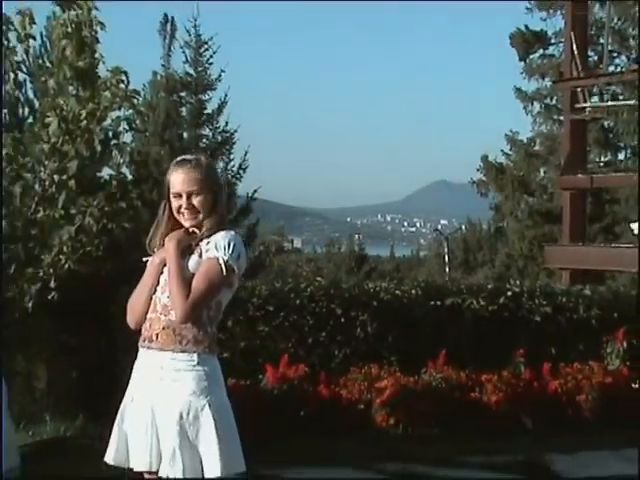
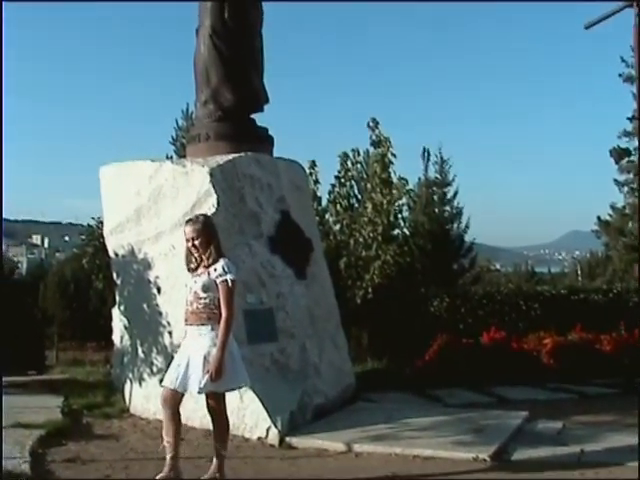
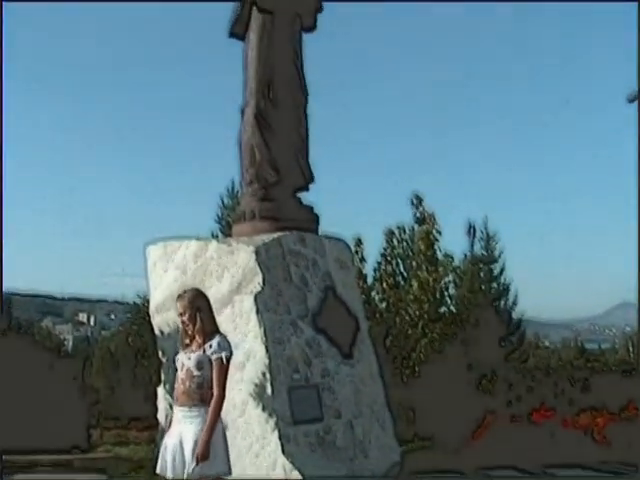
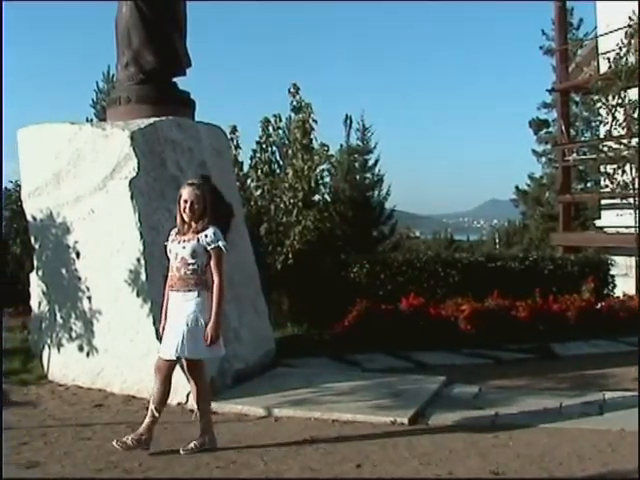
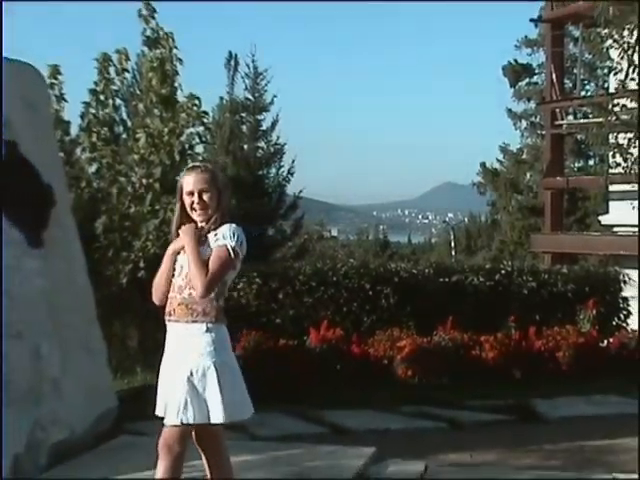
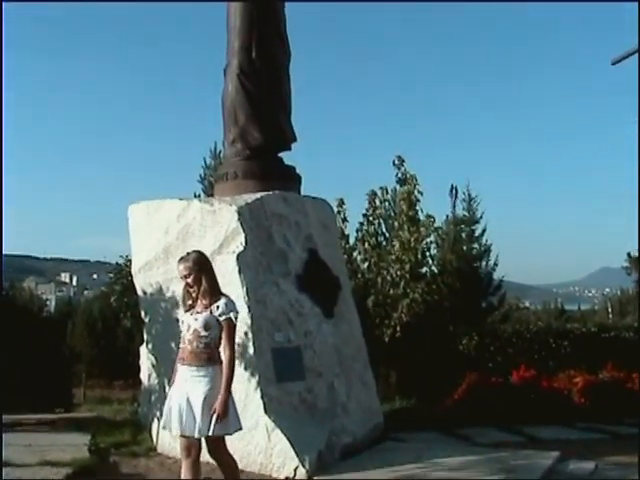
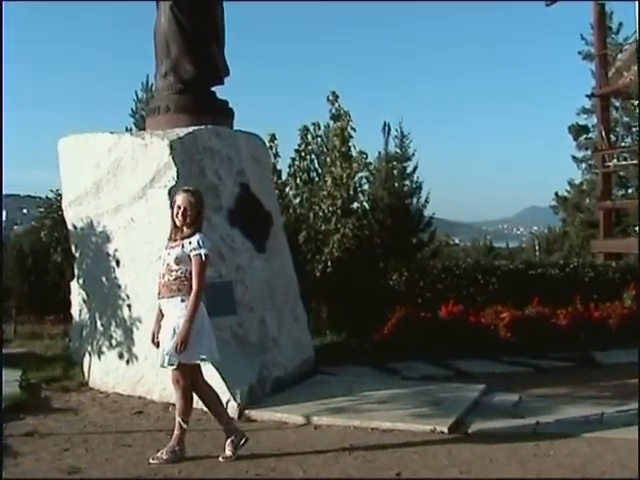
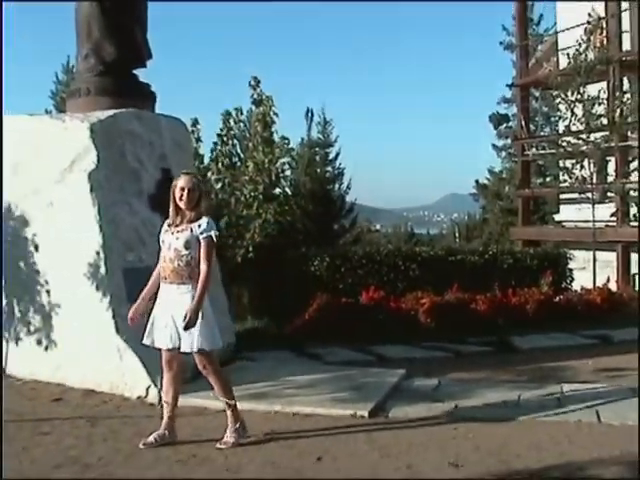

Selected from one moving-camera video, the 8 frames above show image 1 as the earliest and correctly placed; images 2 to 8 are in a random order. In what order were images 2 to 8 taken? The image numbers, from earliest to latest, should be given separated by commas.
5, 8, 4, 7, 2, 6, 3
